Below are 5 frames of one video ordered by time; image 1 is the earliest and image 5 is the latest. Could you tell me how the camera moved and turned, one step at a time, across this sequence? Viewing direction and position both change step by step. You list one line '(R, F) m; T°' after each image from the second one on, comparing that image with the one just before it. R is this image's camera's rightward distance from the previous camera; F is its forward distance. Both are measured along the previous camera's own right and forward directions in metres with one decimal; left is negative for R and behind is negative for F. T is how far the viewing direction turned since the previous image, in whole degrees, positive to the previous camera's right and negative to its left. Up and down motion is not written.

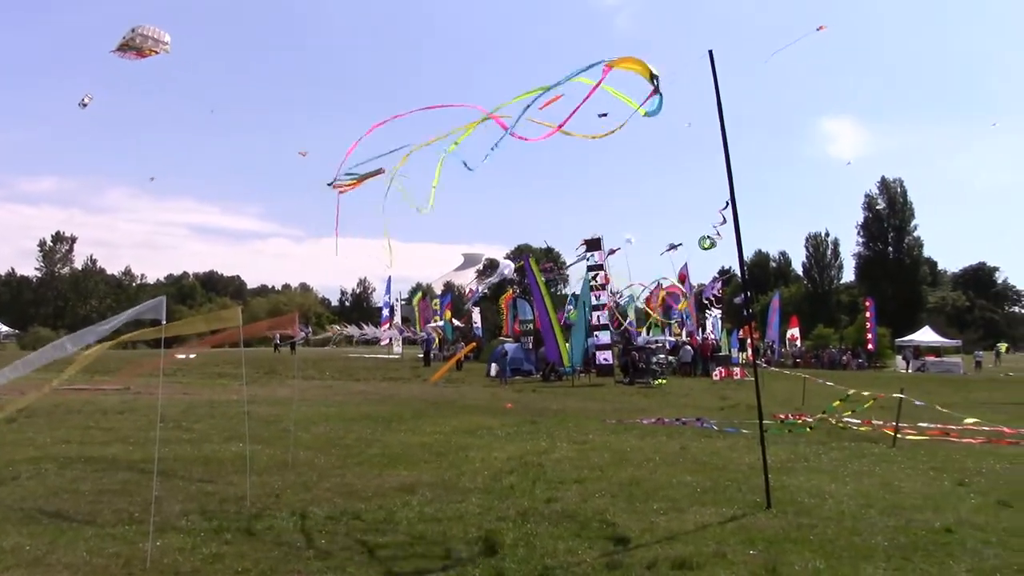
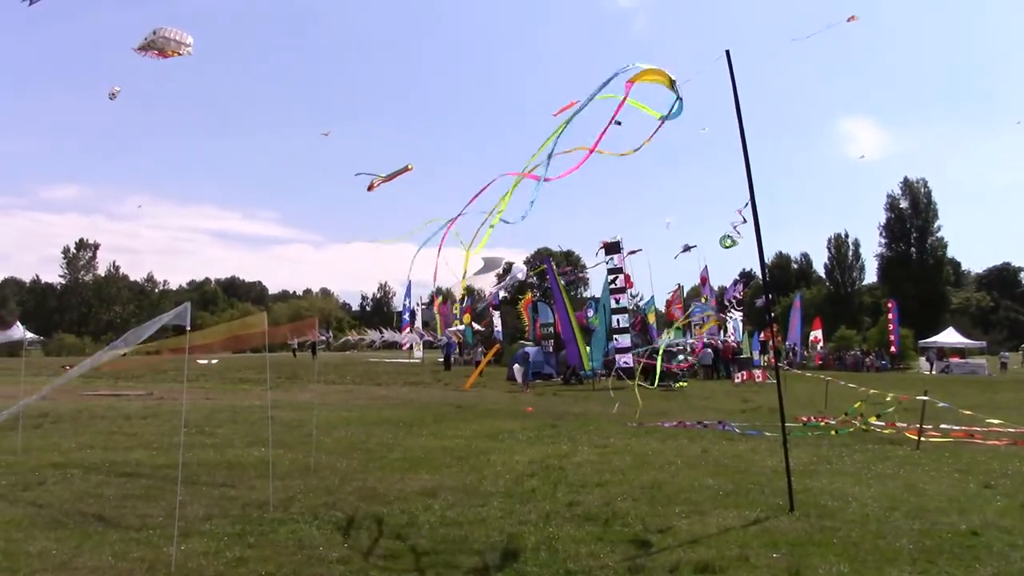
(0.0, 0.0) m; -1°
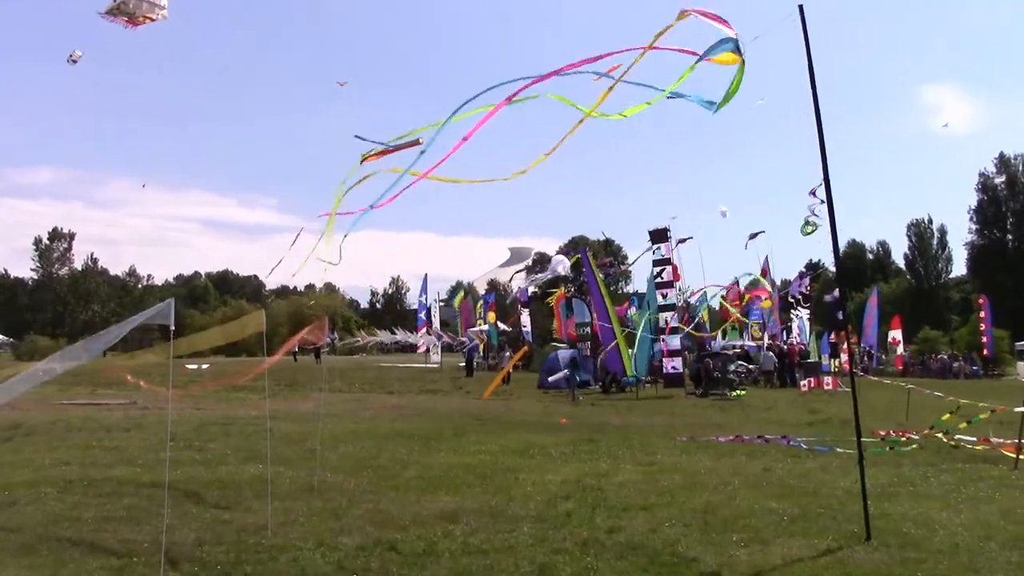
(+0.1, +1.5) m; -3°
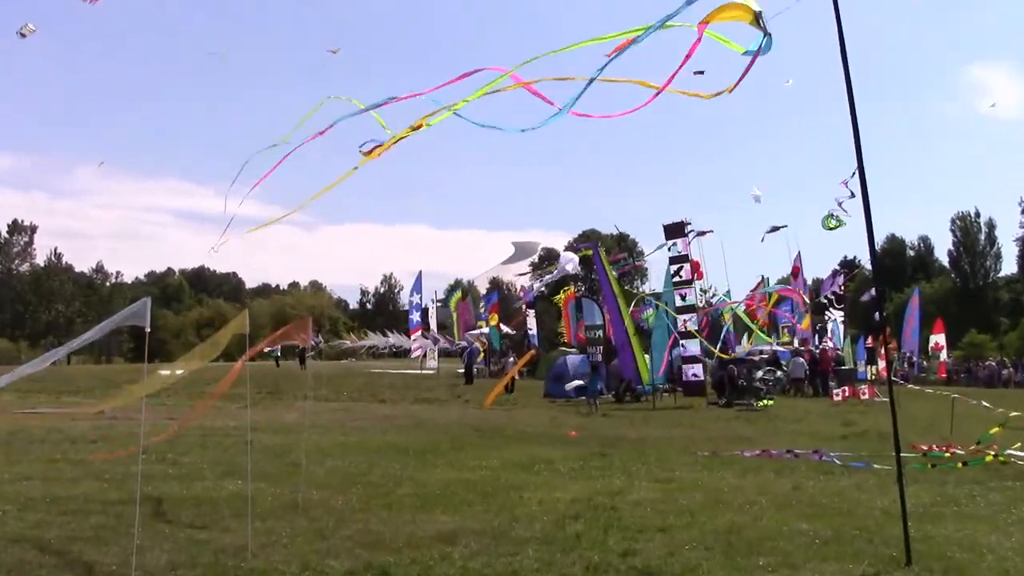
(+0.1, +0.9) m; -1°
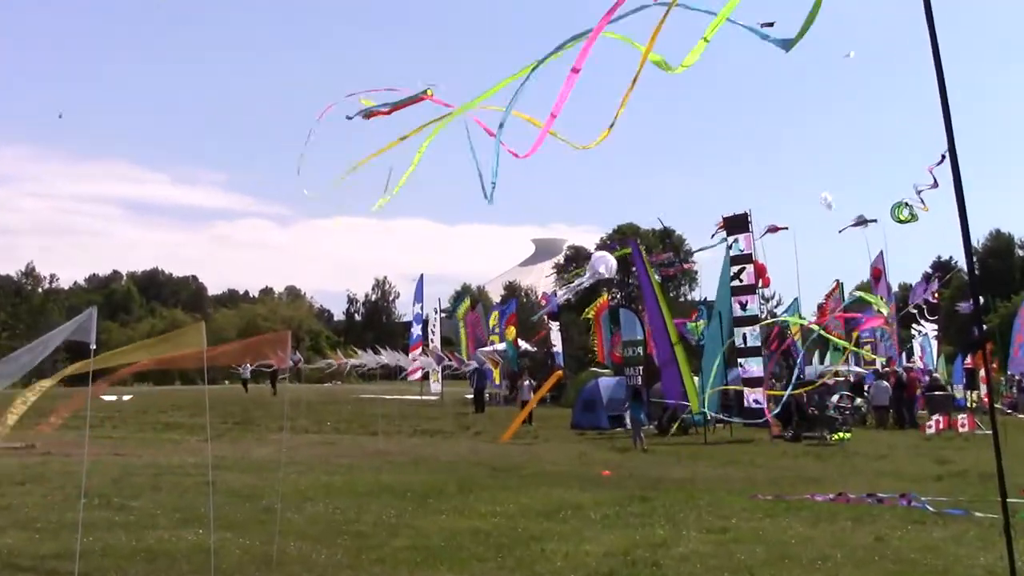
(0.0, +1.7) m; -1°
